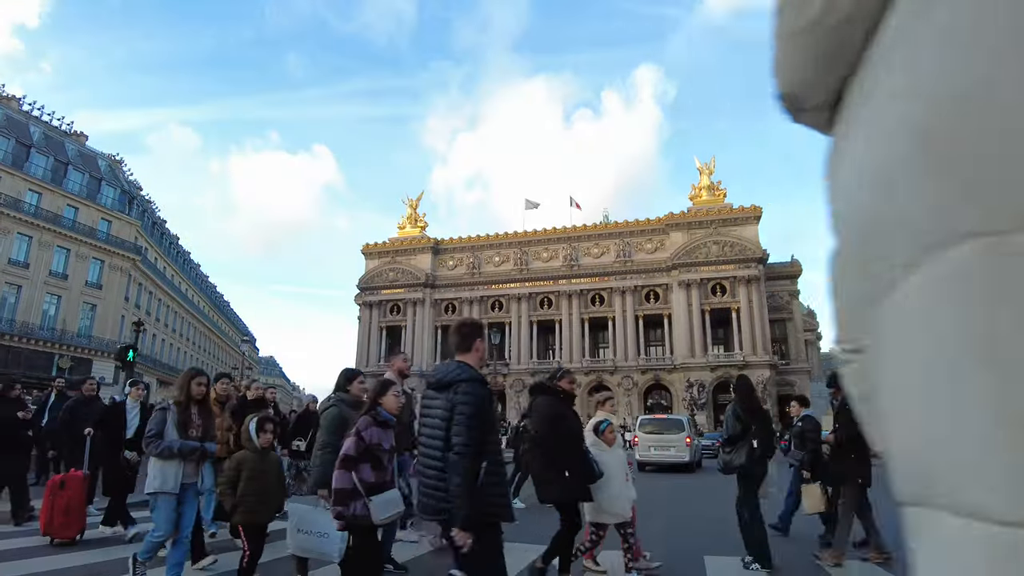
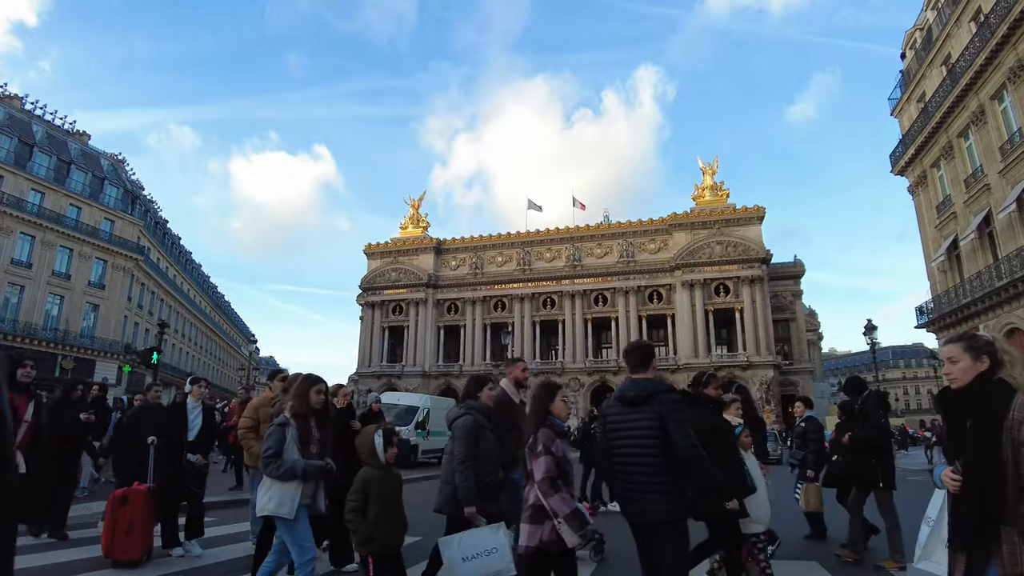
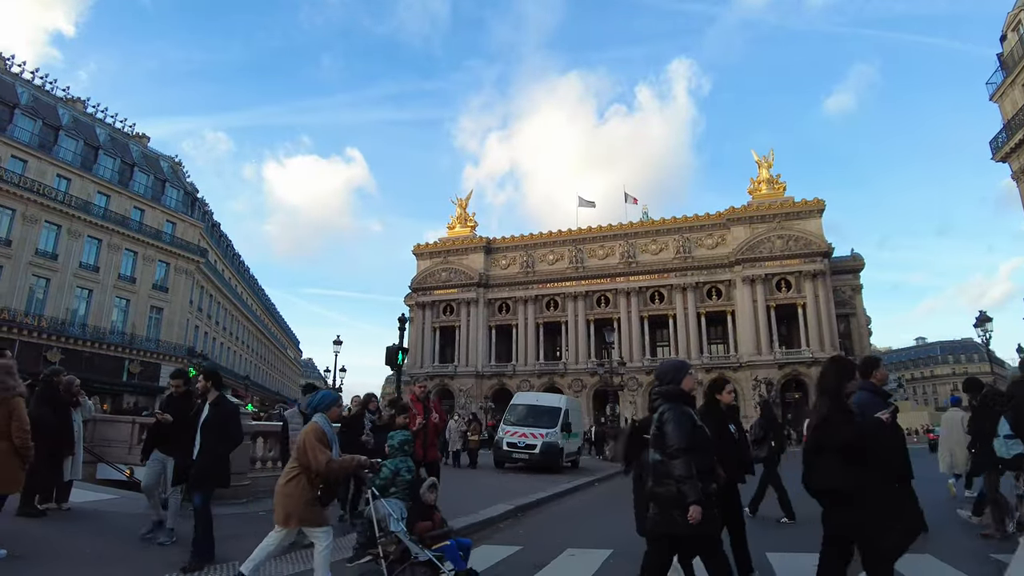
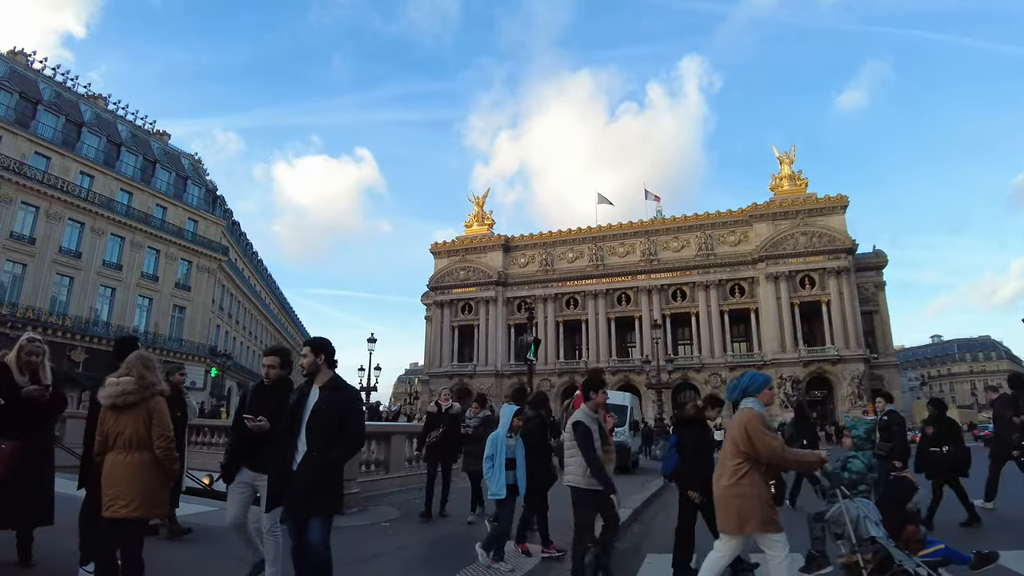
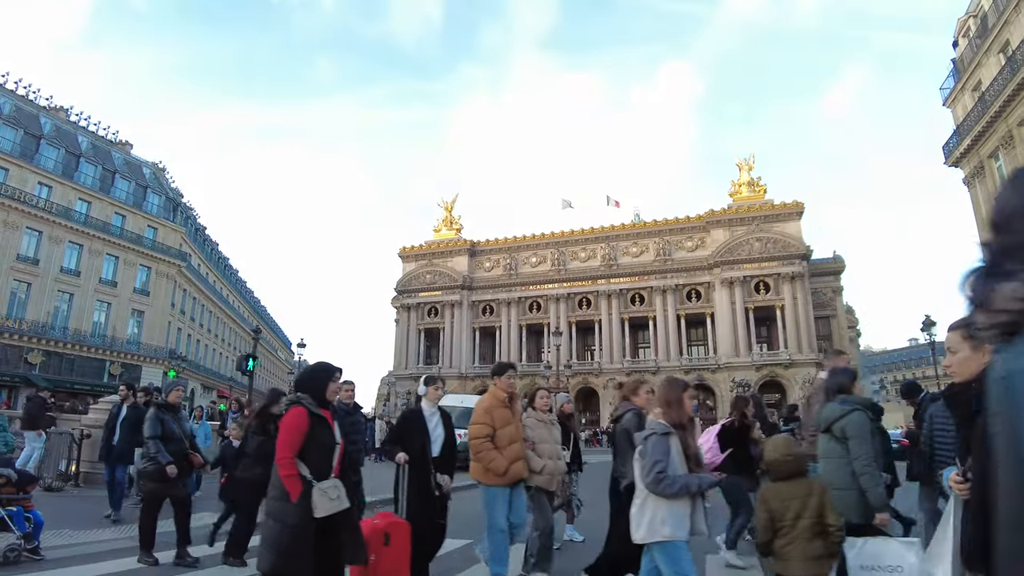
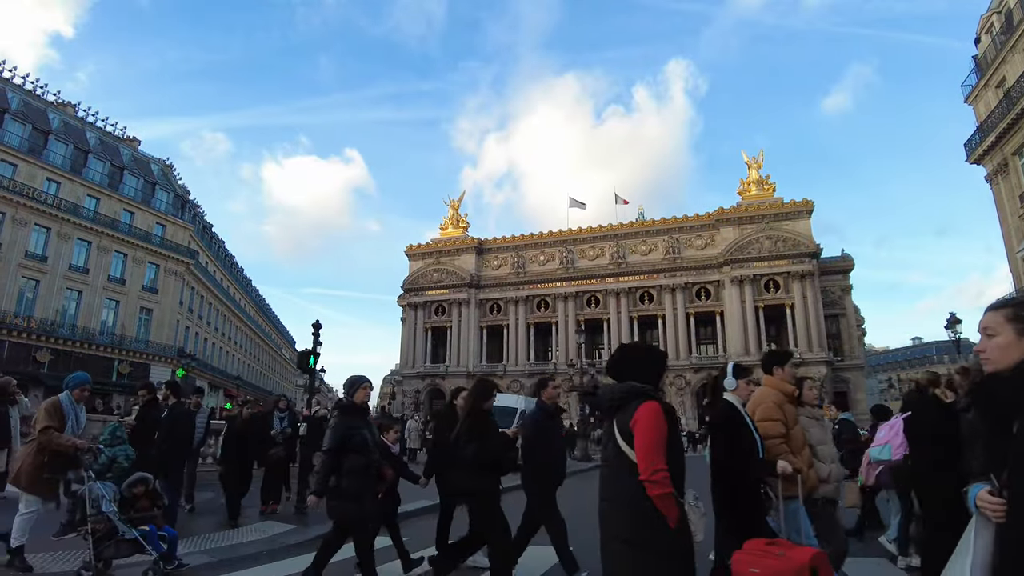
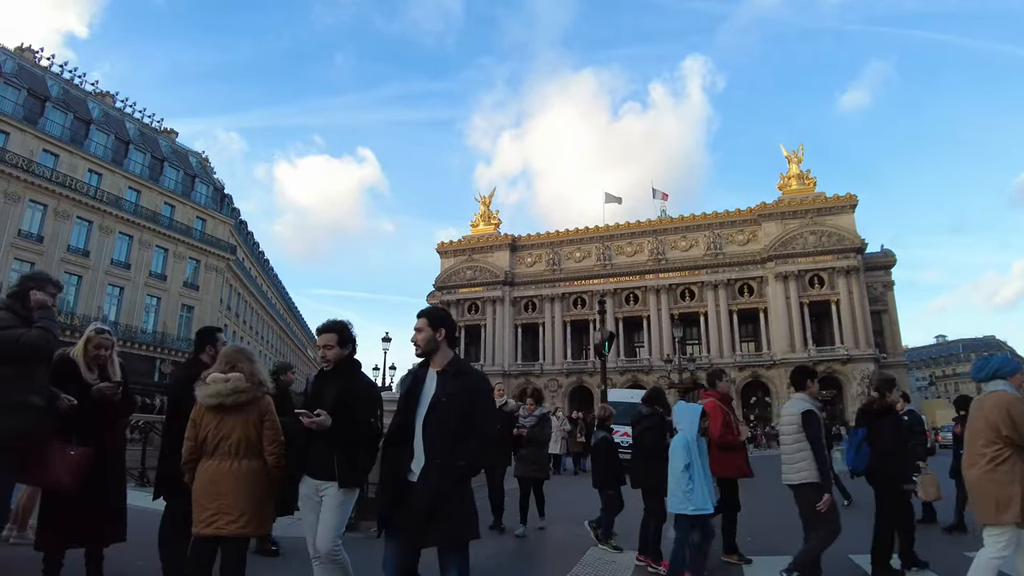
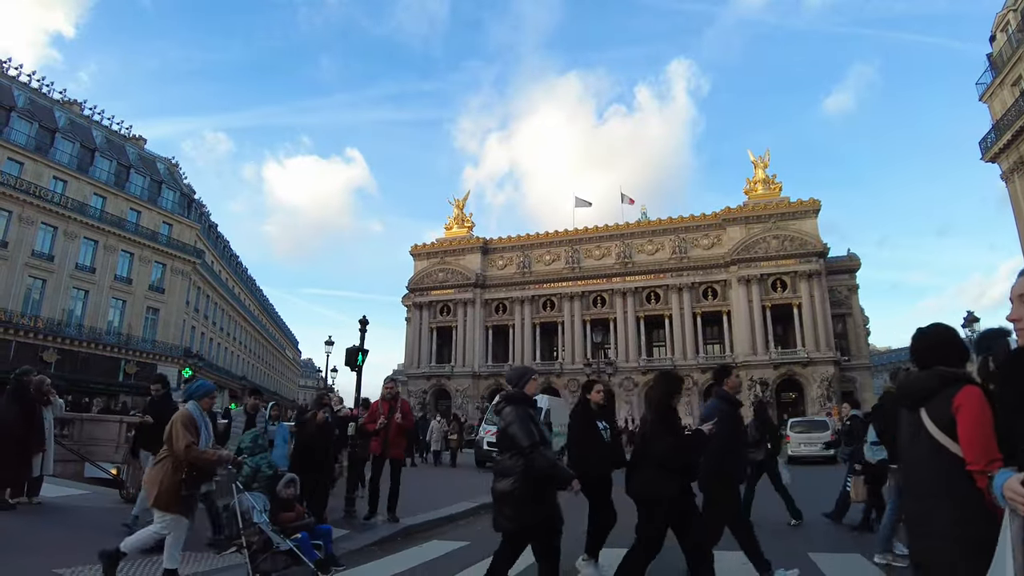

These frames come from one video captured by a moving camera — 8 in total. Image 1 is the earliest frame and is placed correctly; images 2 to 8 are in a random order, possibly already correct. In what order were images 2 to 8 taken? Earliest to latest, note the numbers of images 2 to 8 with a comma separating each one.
2, 5, 6, 8, 3, 4, 7
